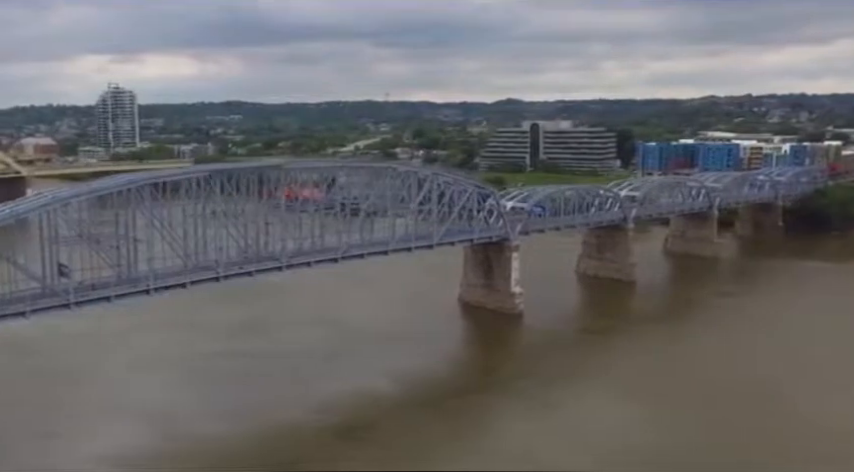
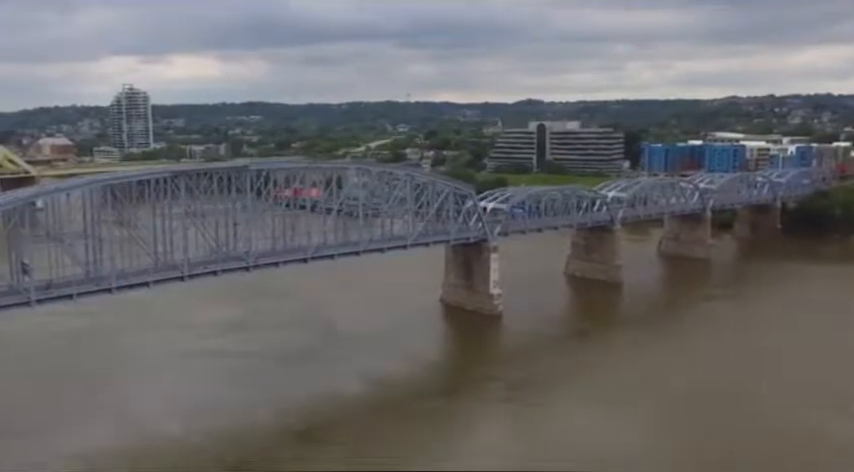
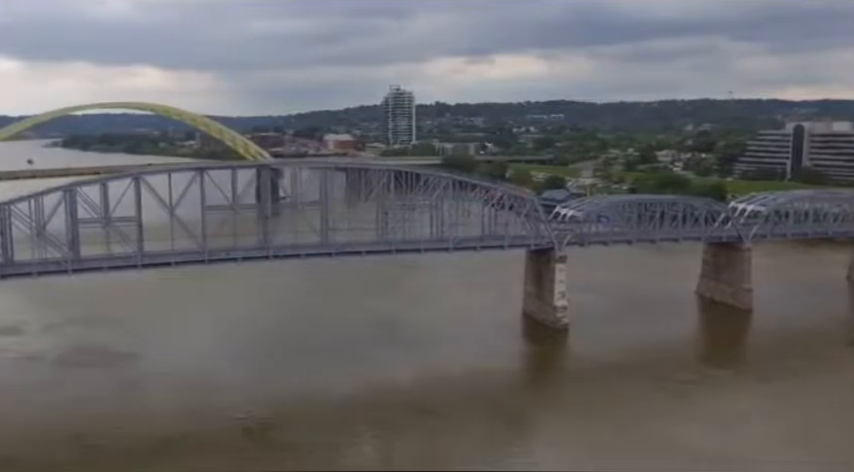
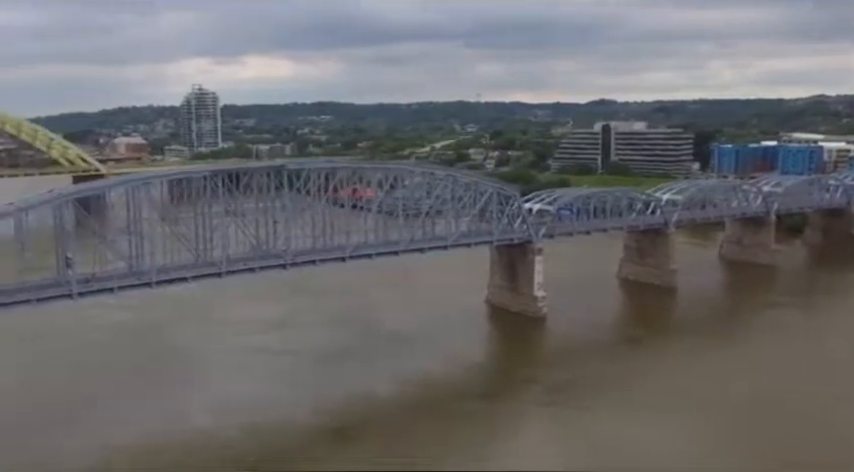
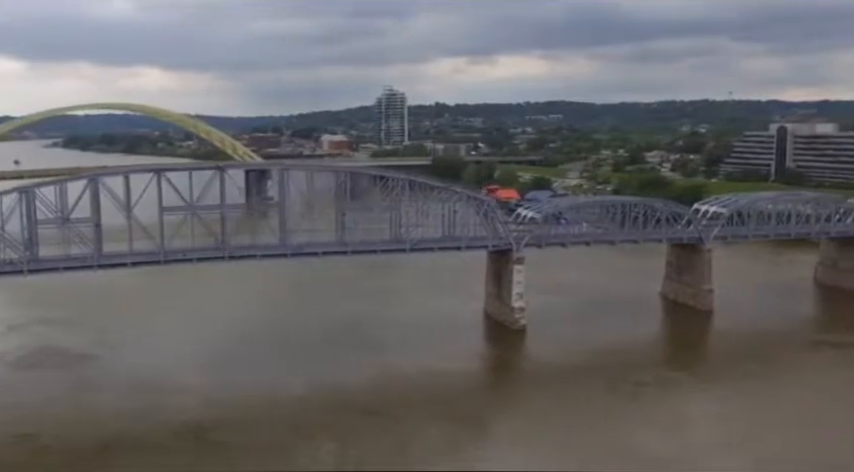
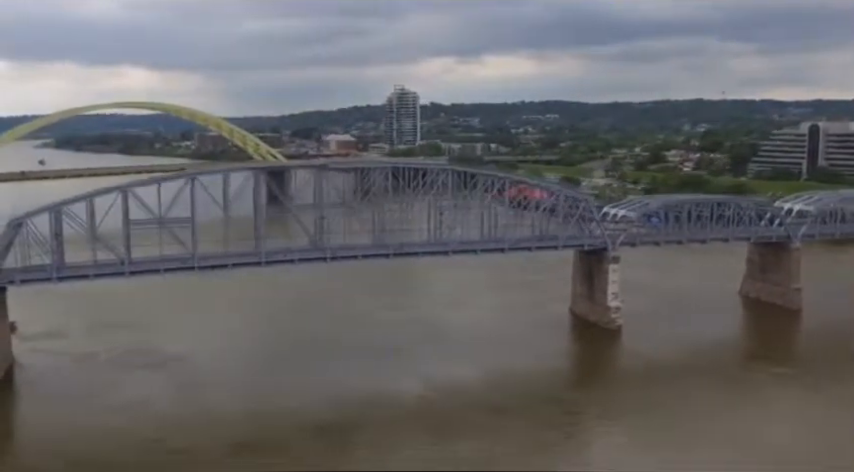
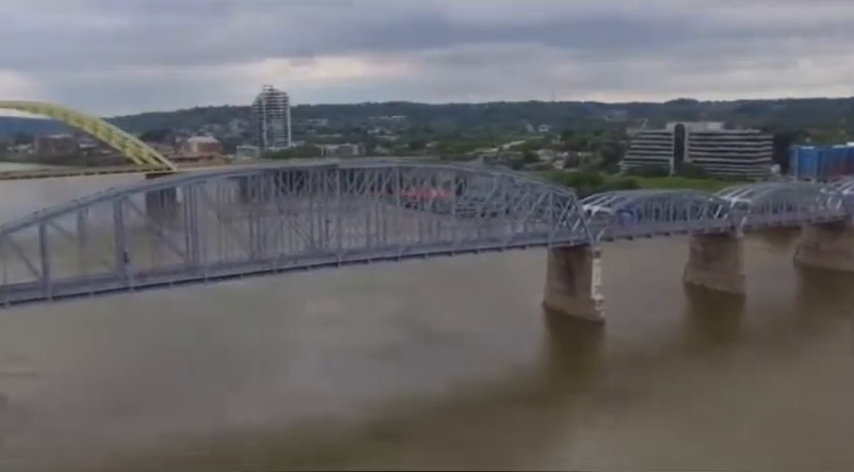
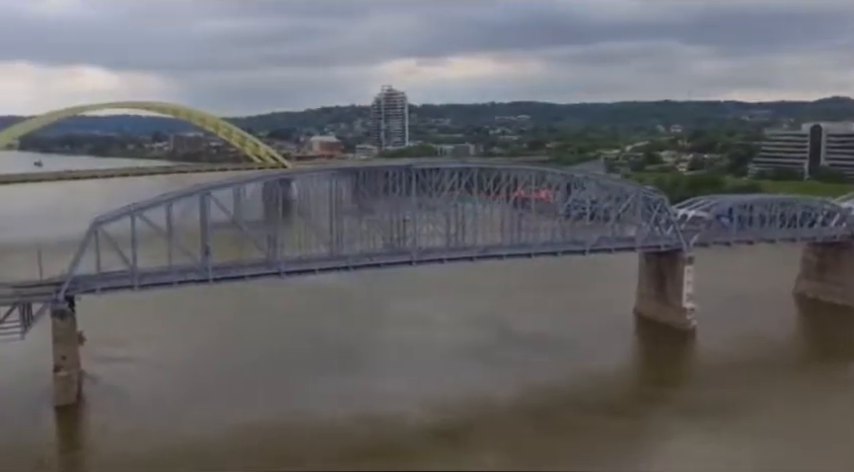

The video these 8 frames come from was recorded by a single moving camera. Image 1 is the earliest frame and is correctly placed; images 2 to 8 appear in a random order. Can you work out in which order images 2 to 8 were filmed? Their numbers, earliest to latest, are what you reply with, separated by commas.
2, 4, 7, 8, 6, 3, 5
